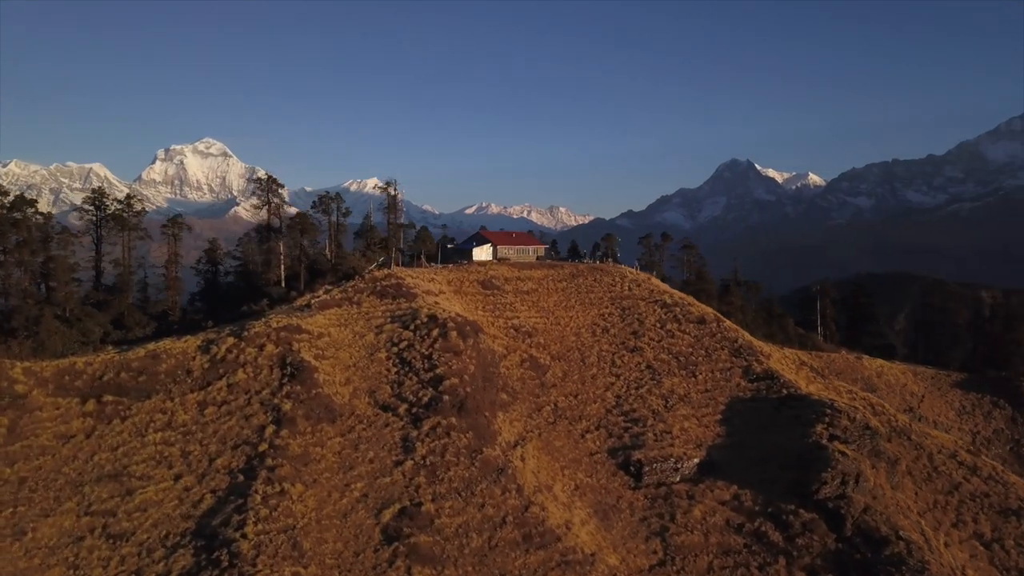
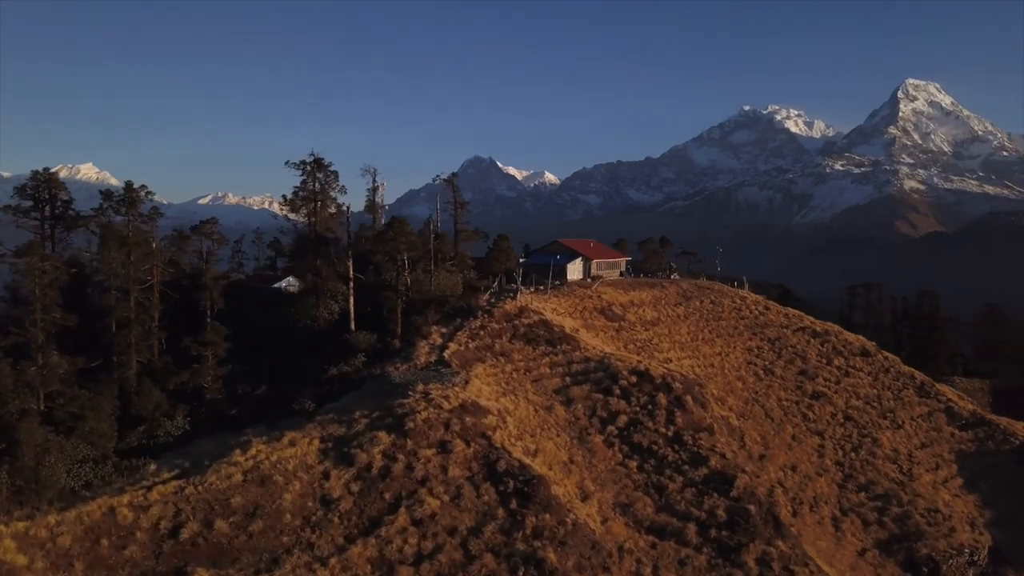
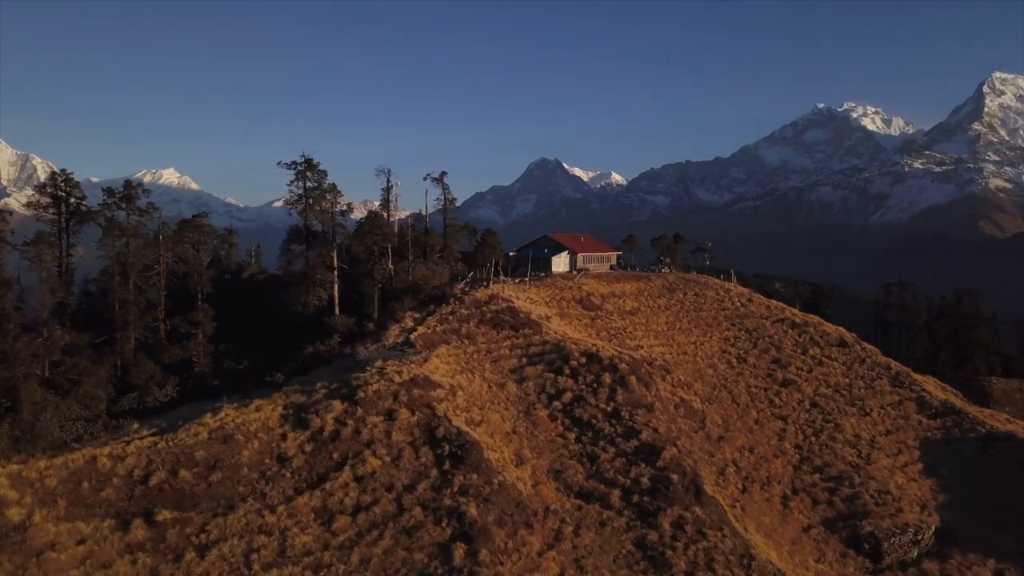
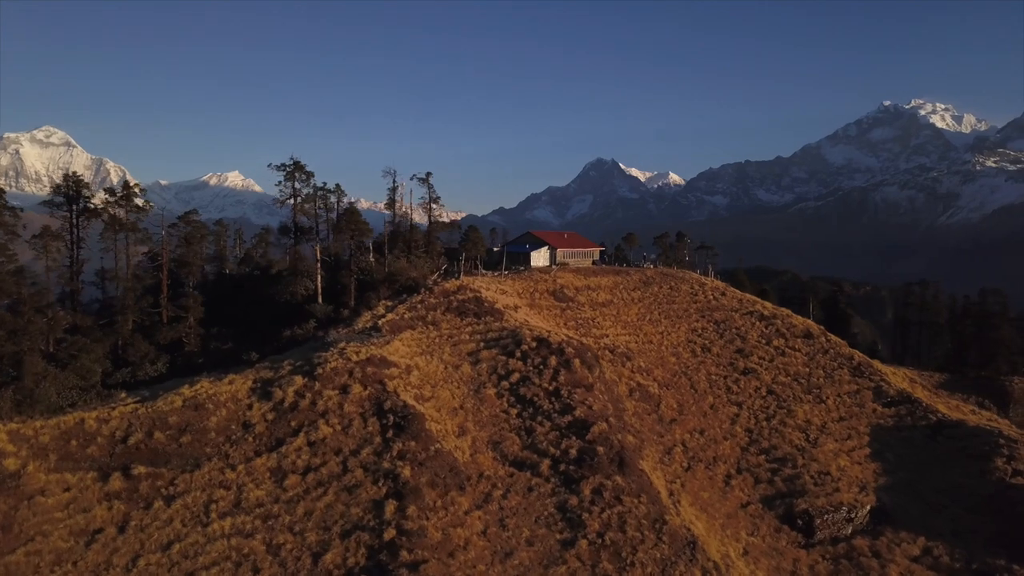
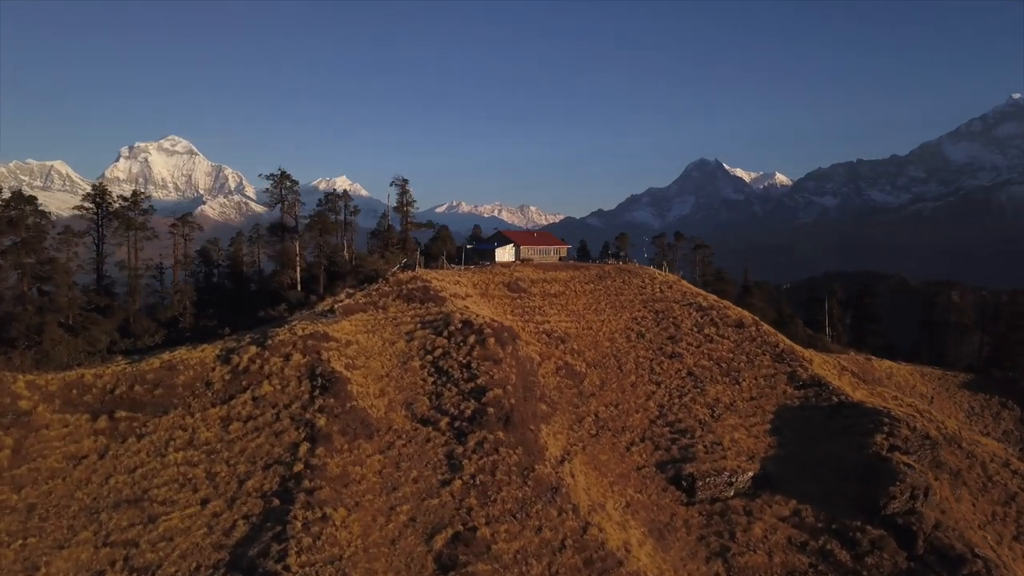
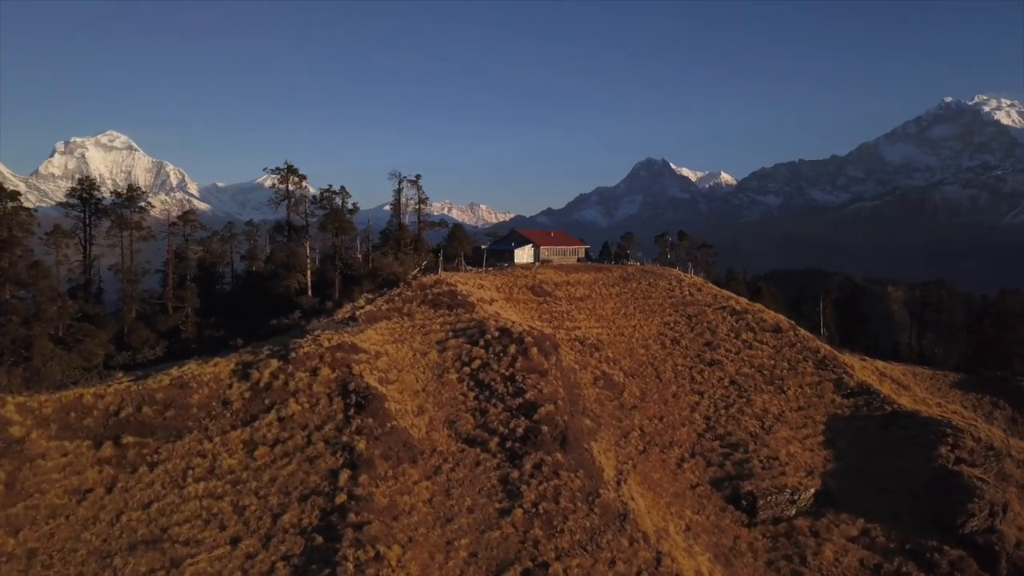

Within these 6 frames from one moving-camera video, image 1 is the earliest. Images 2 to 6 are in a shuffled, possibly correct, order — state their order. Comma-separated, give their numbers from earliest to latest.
5, 6, 4, 3, 2
